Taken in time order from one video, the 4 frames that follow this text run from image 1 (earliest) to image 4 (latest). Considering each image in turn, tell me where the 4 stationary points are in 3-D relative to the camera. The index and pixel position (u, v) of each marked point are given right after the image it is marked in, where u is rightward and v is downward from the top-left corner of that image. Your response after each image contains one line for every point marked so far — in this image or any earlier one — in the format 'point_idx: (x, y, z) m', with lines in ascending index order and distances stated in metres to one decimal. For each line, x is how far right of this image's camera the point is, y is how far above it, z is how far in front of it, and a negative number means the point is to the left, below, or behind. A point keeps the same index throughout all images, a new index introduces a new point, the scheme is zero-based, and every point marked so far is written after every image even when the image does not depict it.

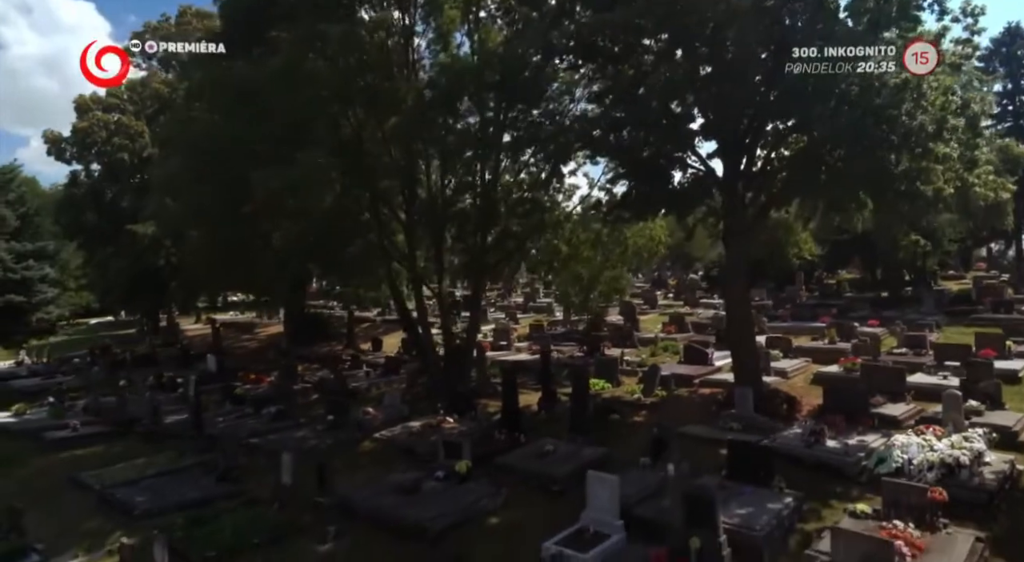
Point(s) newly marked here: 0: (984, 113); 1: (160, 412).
0: (+9.0, +3.3, +12.7) m
1: (-7.1, -2.6, +13.6) m
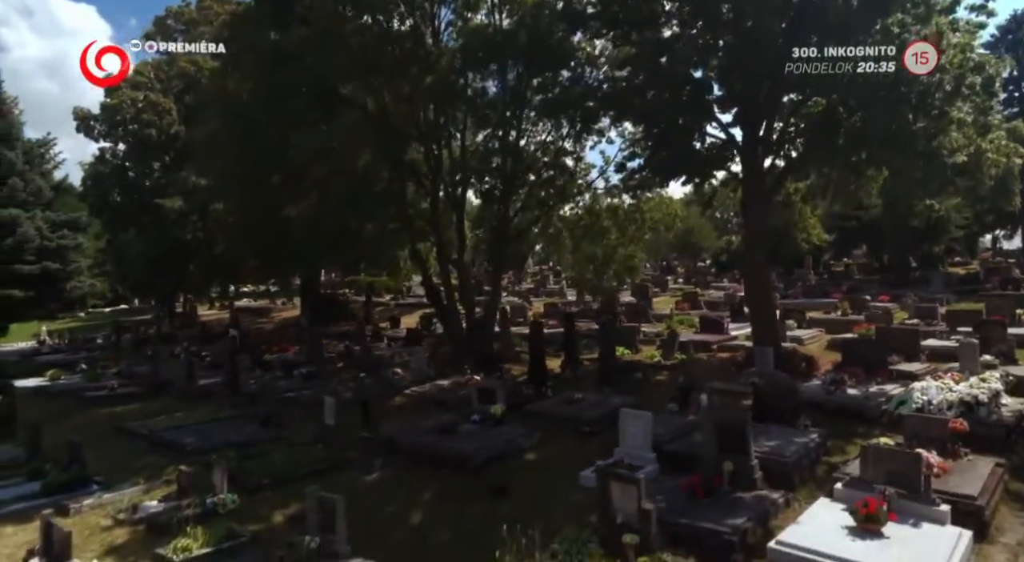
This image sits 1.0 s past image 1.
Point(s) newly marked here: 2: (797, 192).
0: (+9.5, +4.0, +13.1) m
1: (-6.6, -1.9, +14.0) m
2: (+8.5, +2.7, +20.0) m
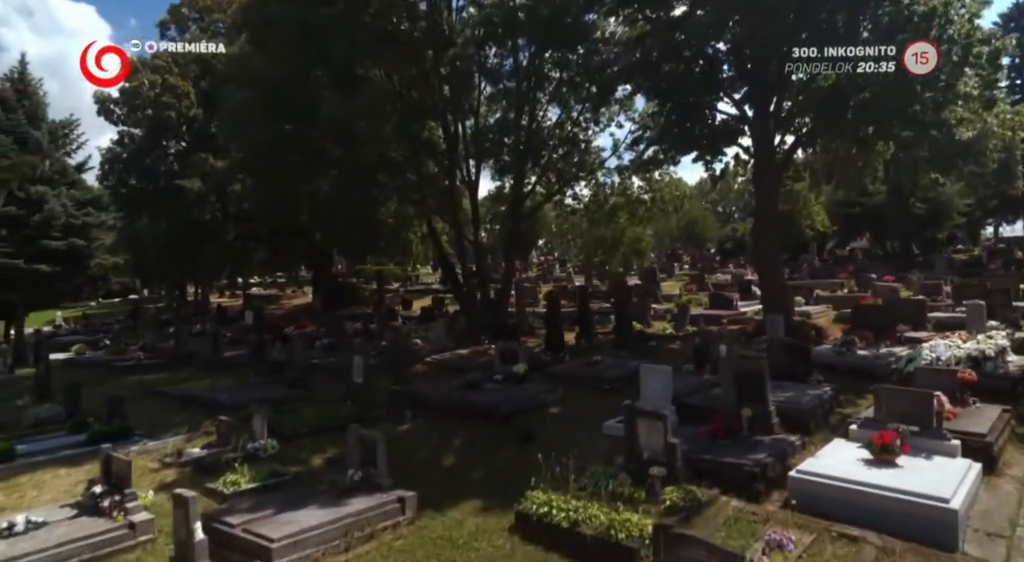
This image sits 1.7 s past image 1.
0: (+9.8, +4.6, +13.4) m
1: (-6.3, -1.4, +14.3) m
2: (+8.8, +3.2, +20.3) m
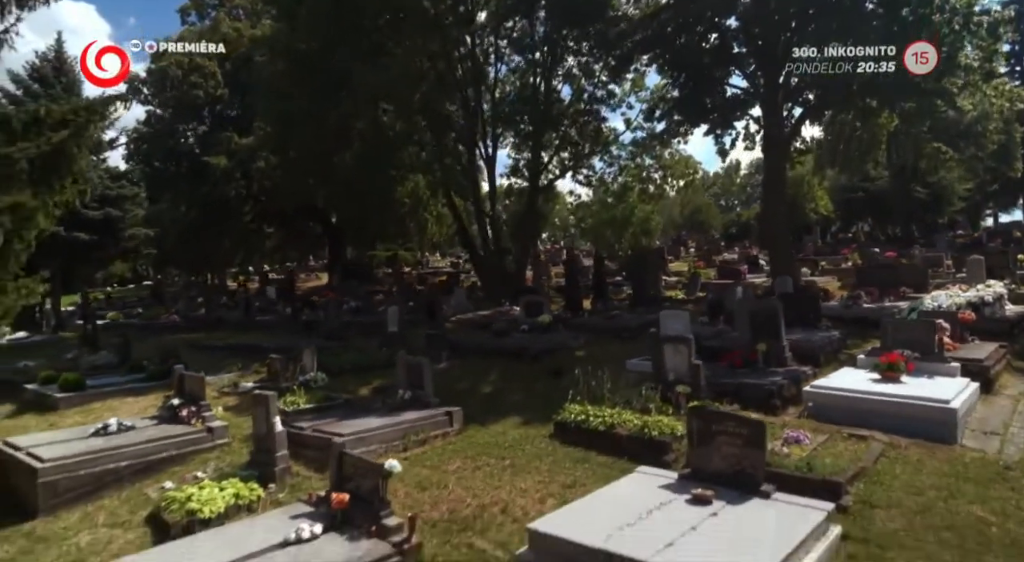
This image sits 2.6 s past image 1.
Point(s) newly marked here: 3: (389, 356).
0: (+10.2, +5.3, +14.0) m
1: (-5.8, -0.6, +15.0) m
2: (+9.2, +4.0, +20.9) m
3: (-1.8, -1.1, +9.9) m
